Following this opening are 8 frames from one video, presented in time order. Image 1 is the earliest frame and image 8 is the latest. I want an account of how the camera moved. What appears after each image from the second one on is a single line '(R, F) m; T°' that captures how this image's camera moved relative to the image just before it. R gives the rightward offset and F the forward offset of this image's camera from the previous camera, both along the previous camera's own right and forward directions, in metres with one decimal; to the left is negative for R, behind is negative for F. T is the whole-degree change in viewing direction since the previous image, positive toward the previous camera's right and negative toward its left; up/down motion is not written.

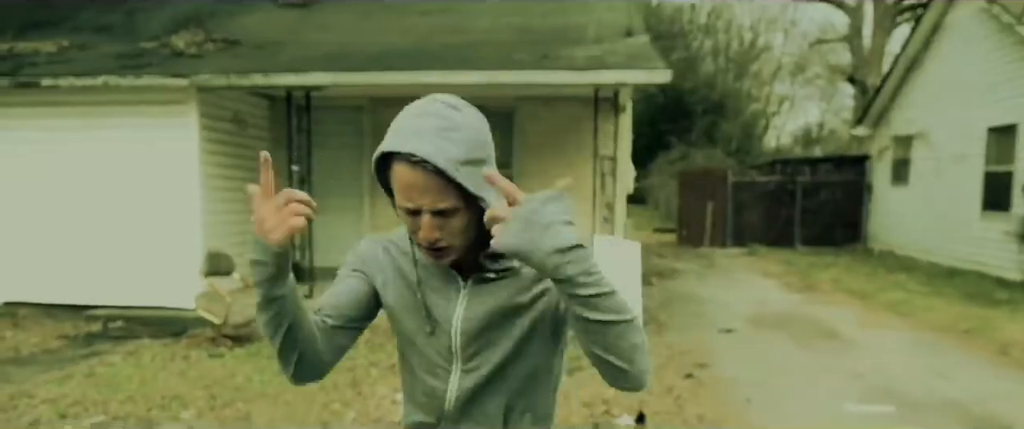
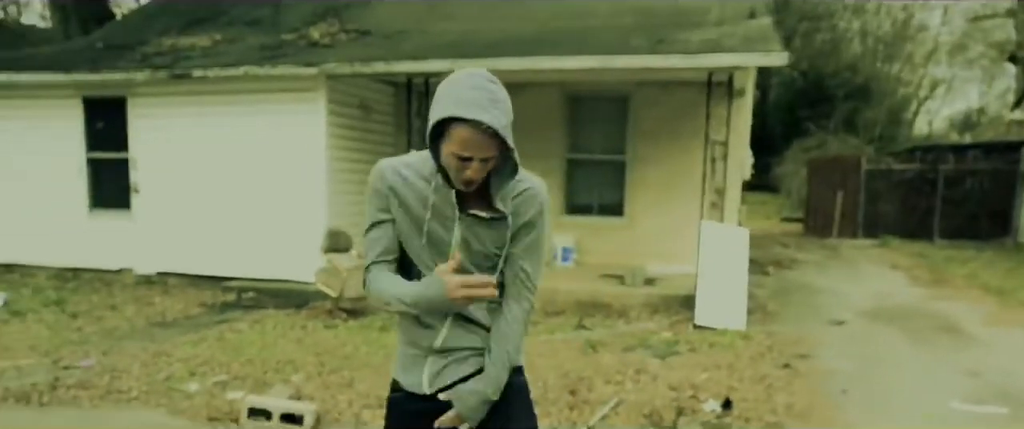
(+0.3, -0.1) m; -10°
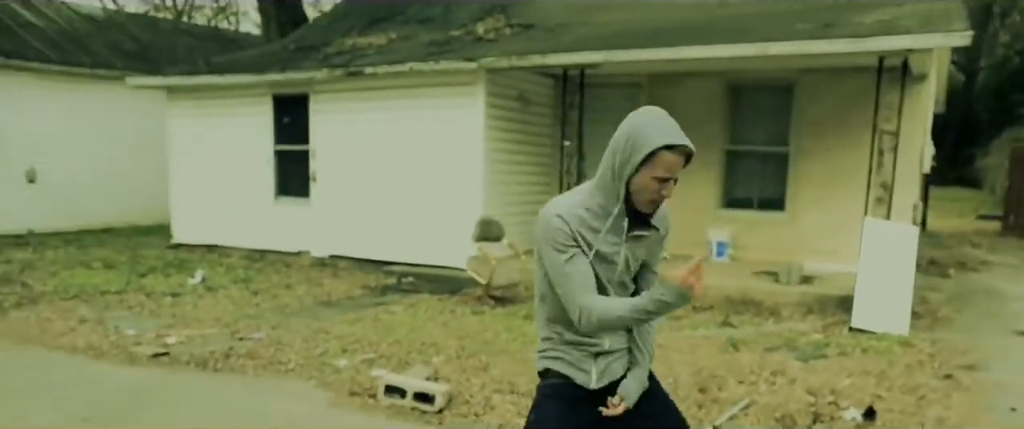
(+0.3, 0.0) m; -13°
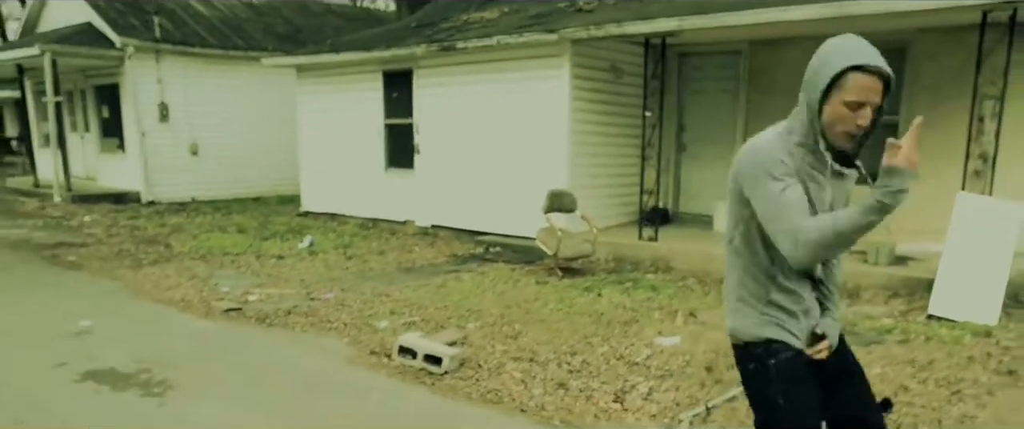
(+0.9, +0.1) m; -13°
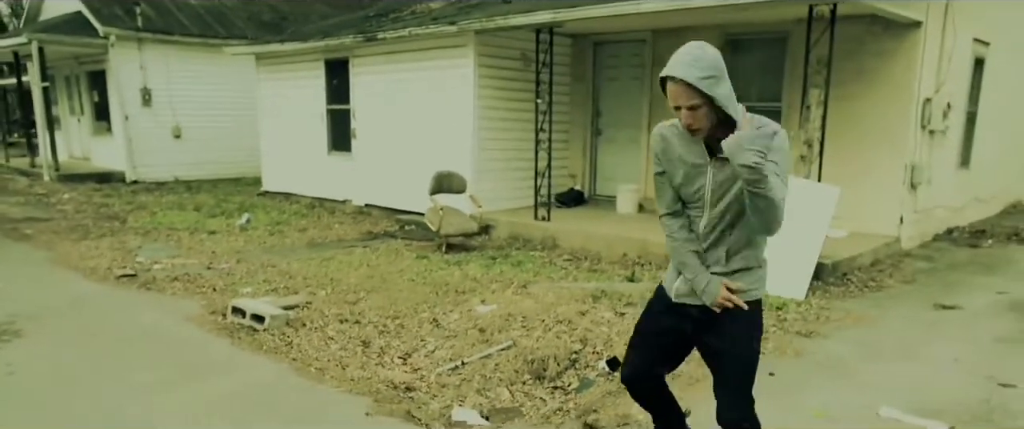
(+1.5, -0.4) m; -3°
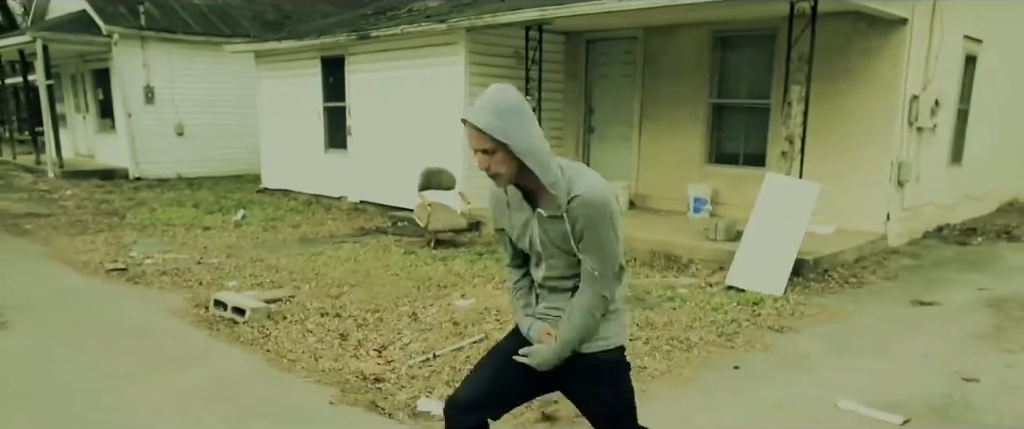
(+0.2, 0.0) m; -1°
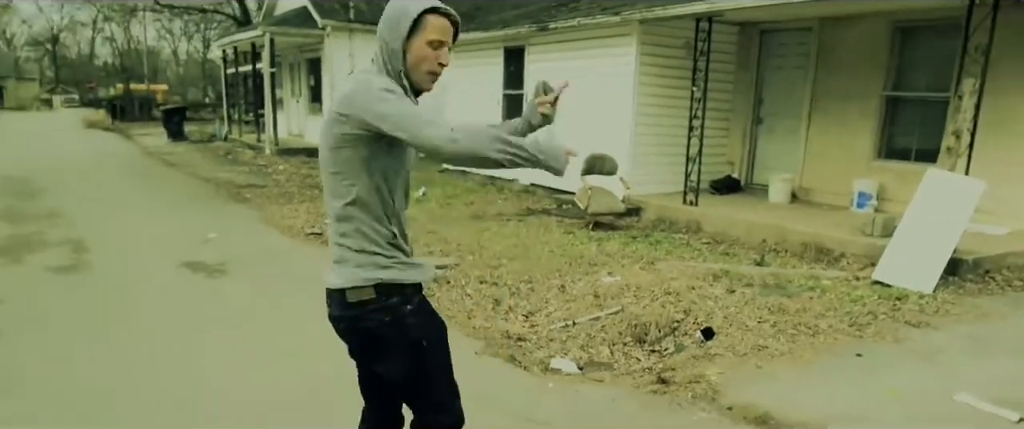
(+0.3, -0.4) m; -13°
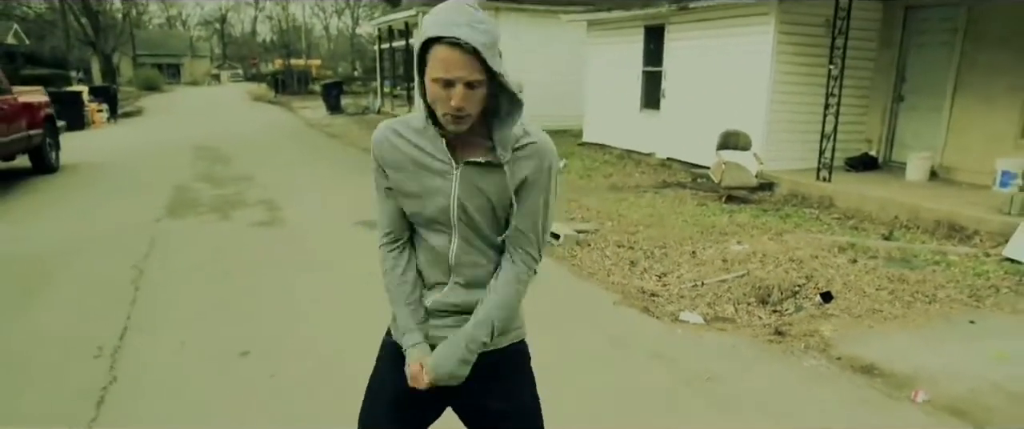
(0.0, -0.7) m; -9°
